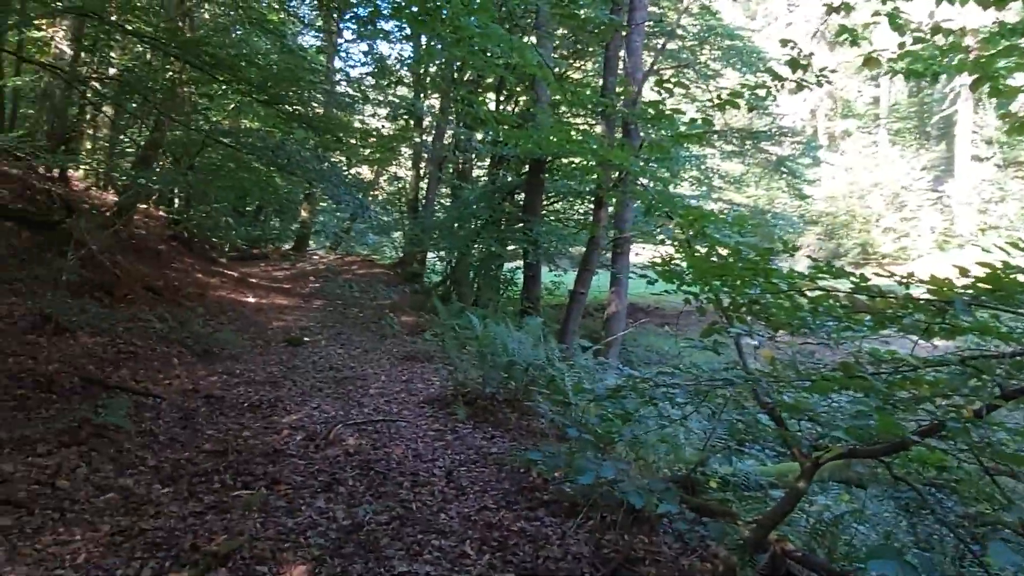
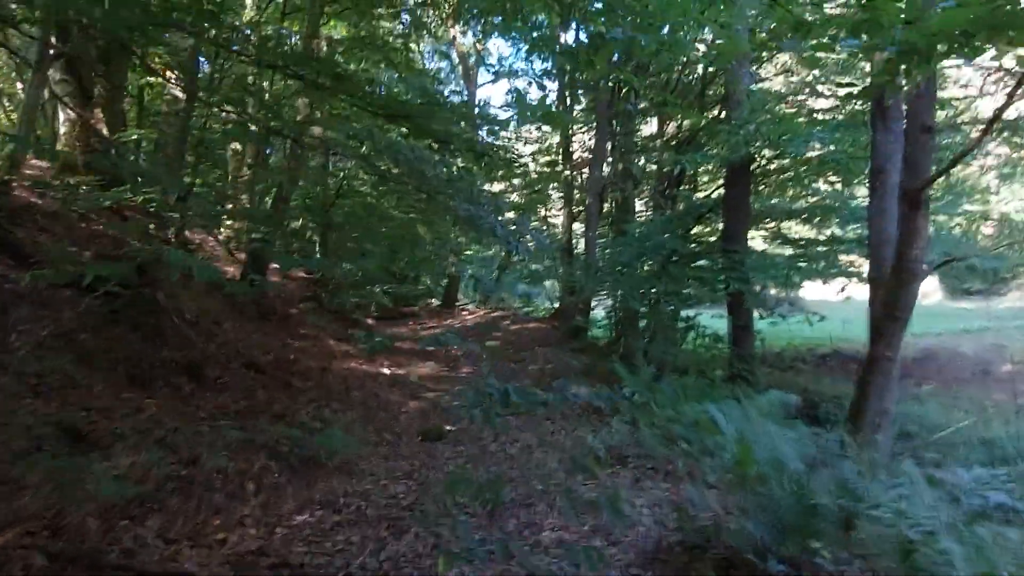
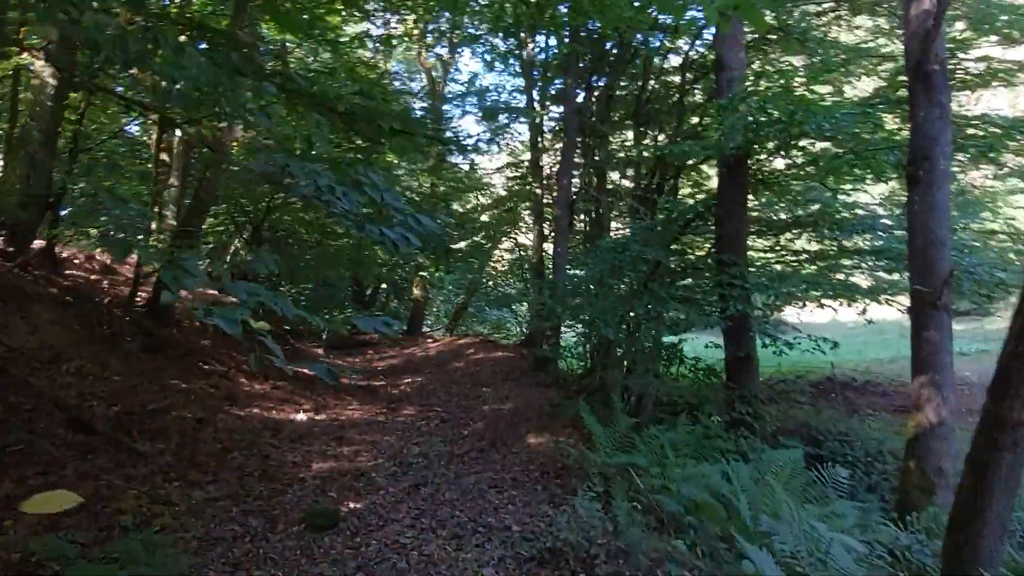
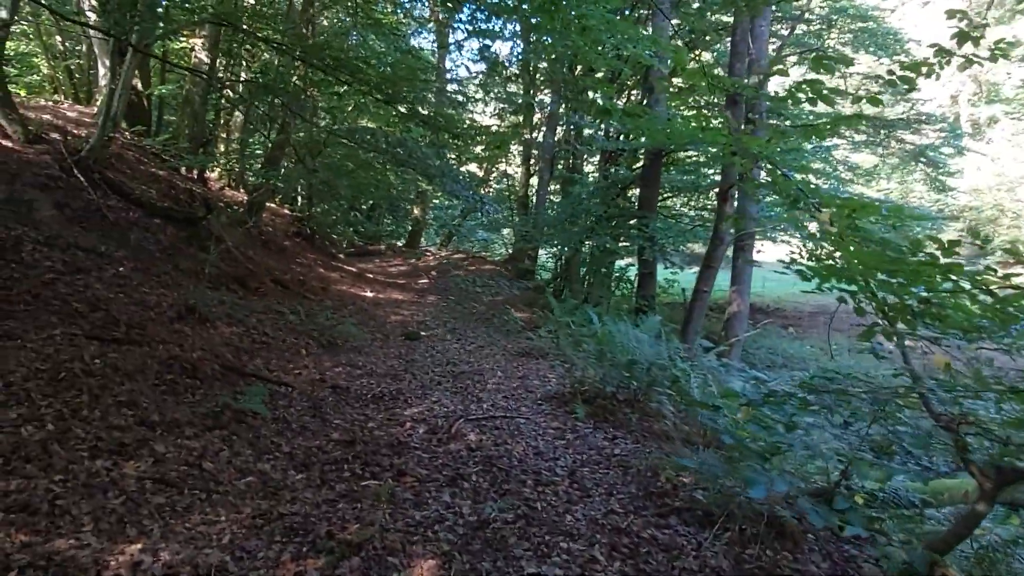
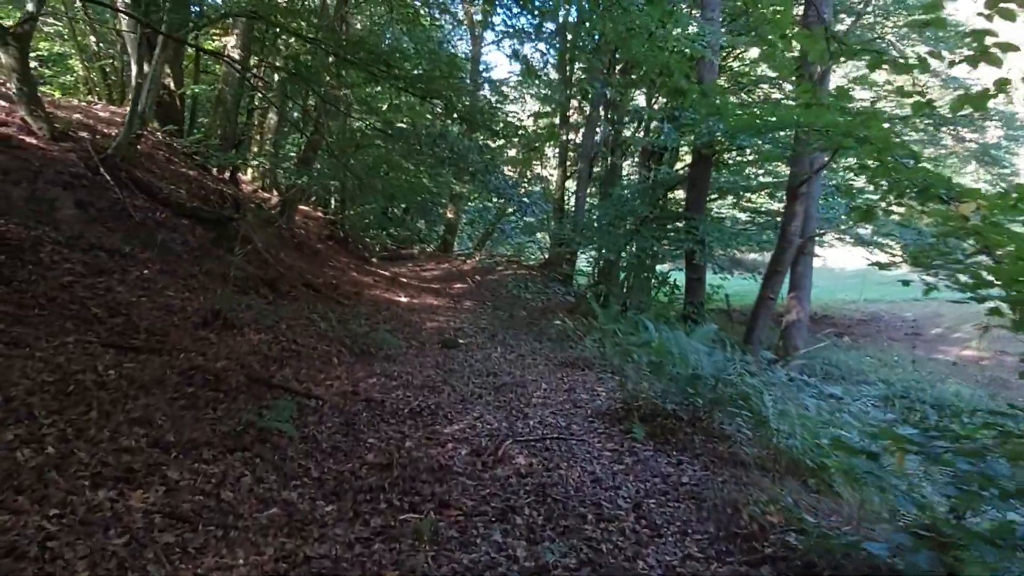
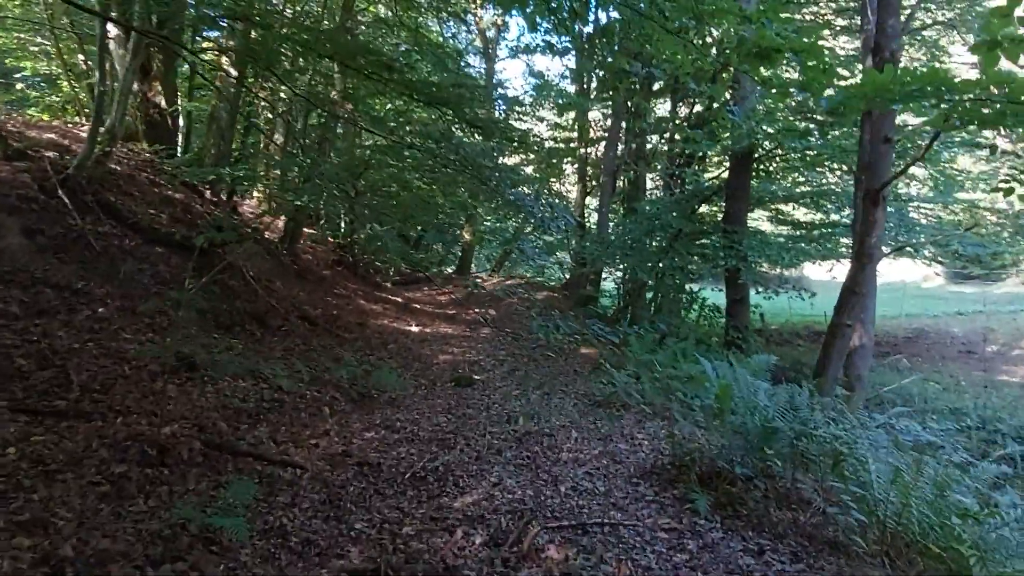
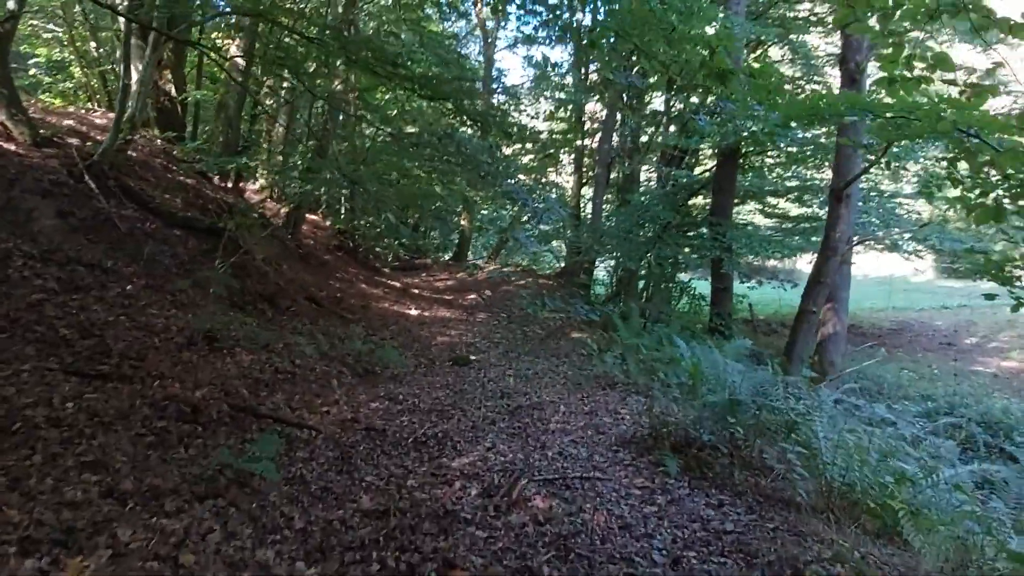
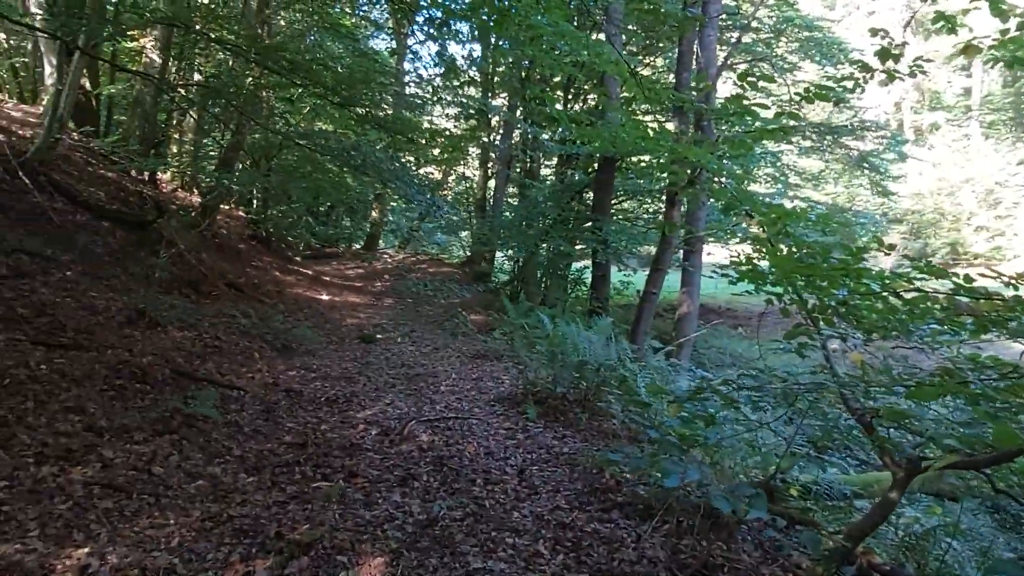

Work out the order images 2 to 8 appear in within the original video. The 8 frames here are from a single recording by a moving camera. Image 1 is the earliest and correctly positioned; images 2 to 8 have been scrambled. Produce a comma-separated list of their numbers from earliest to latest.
8, 4, 5, 7, 6, 2, 3
